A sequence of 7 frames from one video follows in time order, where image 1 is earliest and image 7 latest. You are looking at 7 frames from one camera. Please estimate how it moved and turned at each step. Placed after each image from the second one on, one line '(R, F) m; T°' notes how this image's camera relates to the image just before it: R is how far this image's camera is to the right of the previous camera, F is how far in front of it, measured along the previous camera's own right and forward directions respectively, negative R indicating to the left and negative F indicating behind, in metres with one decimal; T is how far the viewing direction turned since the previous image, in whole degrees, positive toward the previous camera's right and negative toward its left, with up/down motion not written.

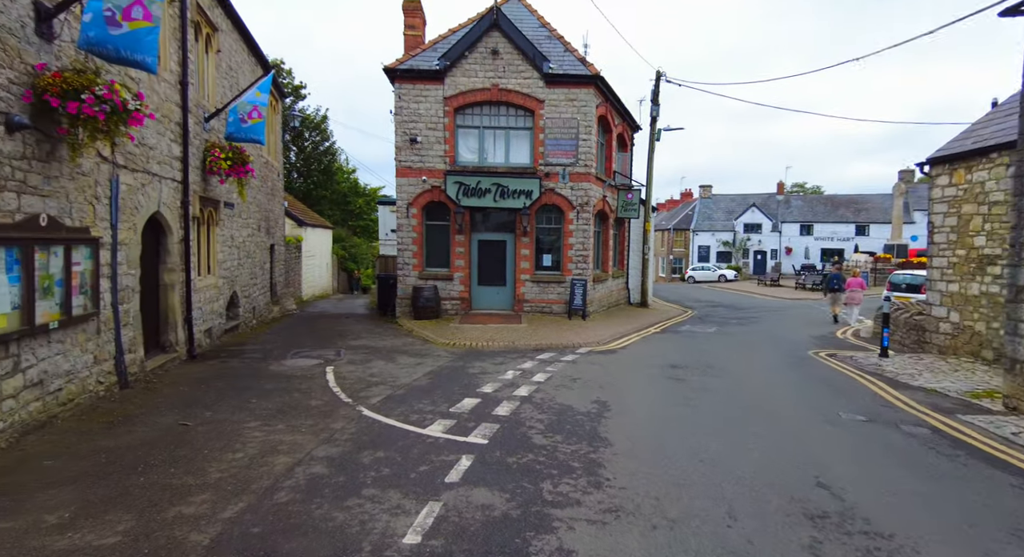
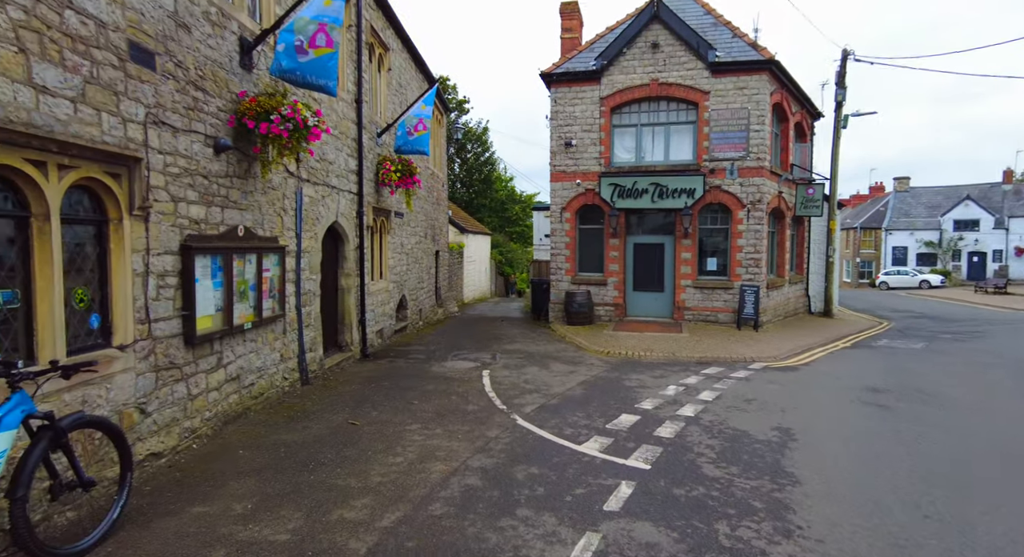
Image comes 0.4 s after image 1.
(-0.1, +0.4) m; -15°
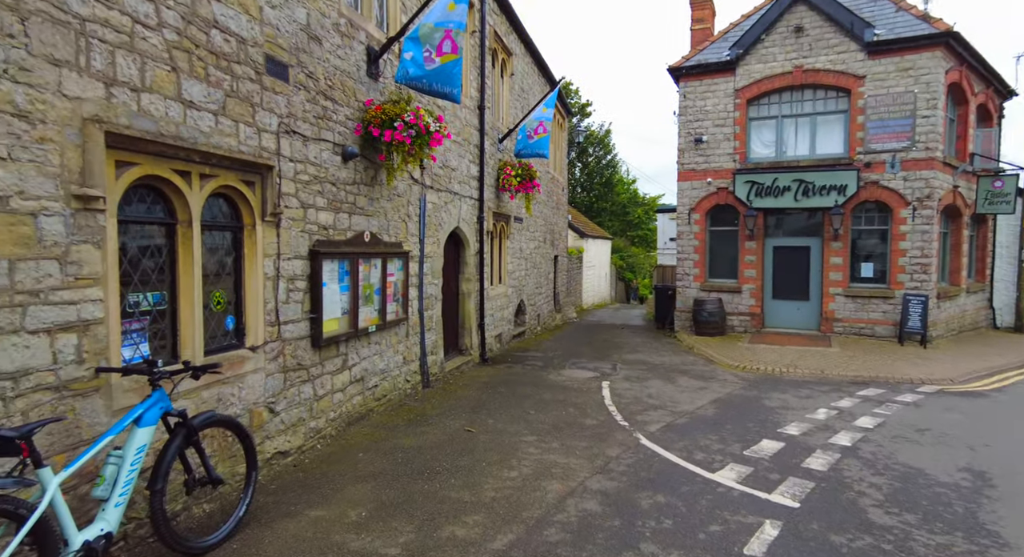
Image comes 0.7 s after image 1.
(0.0, +0.3) m; -12°
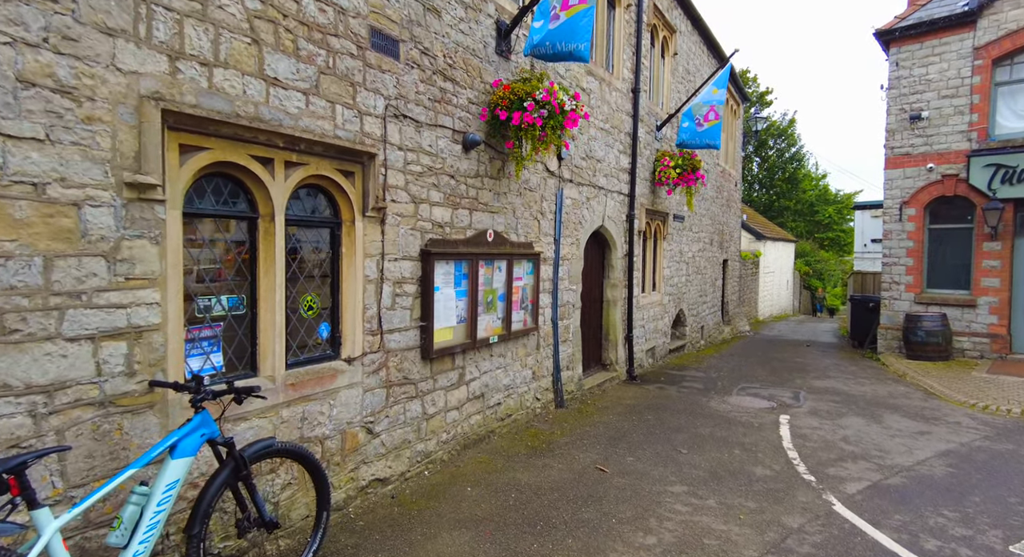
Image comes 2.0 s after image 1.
(+0.2, +1.1) m; -16°
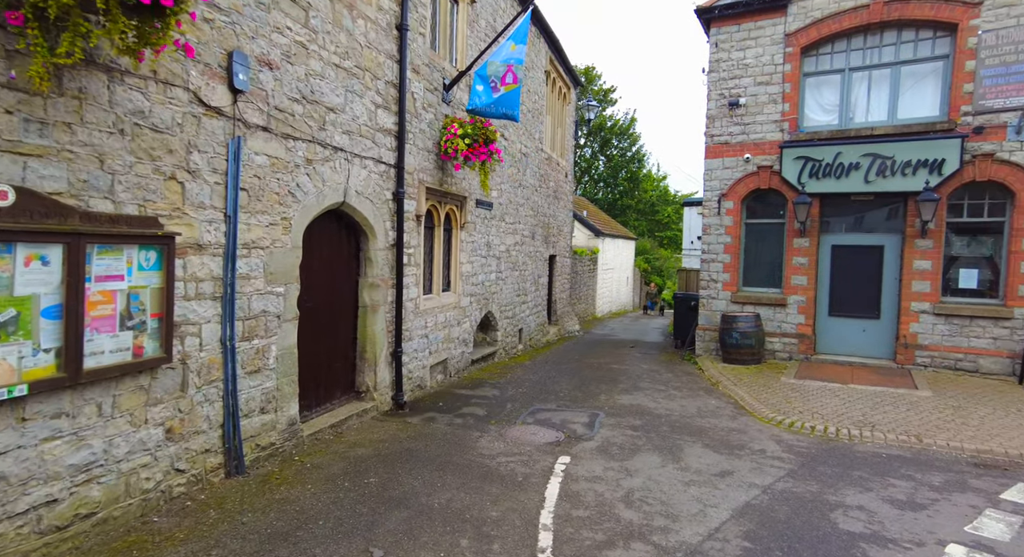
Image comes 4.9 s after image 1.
(+1.7, +2.1) m; +13°
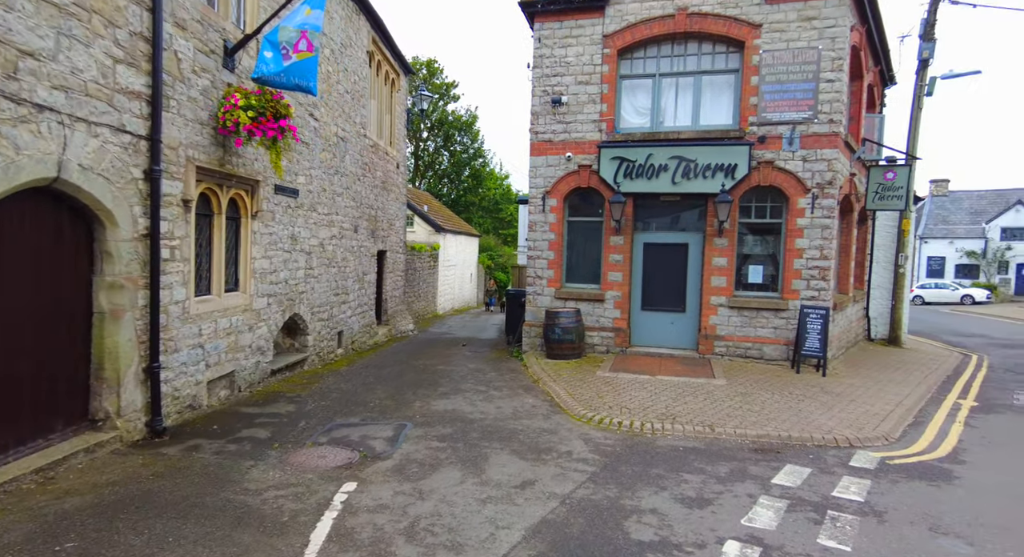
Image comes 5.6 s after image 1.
(+0.6, +0.6) m; +15°
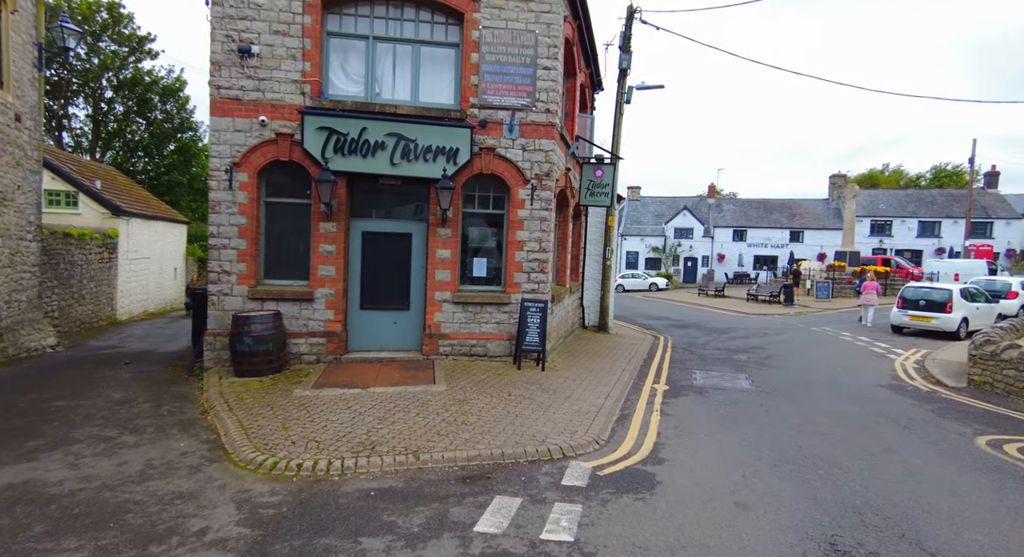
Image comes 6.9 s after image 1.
(+0.9, +1.4) m; +24°
